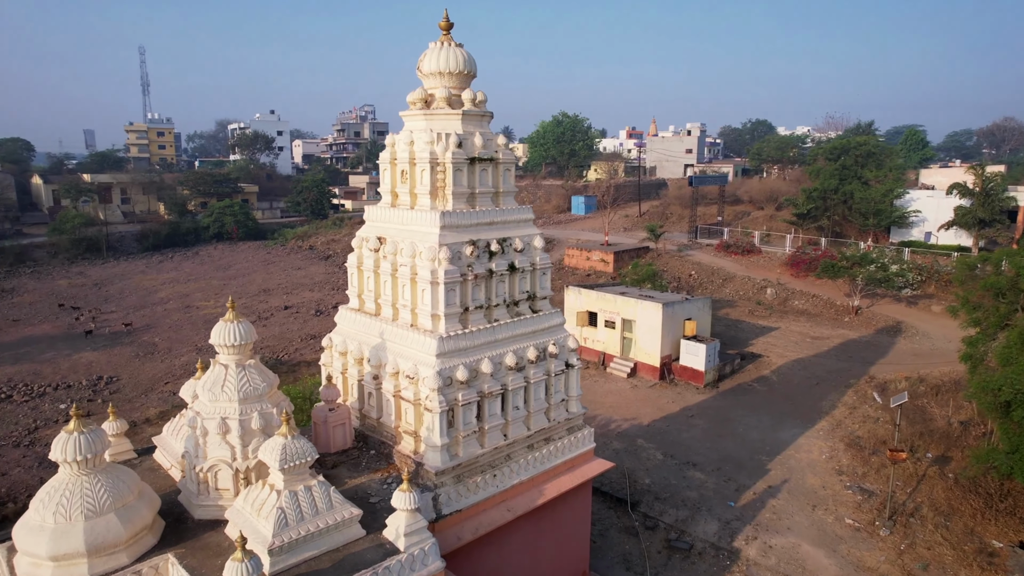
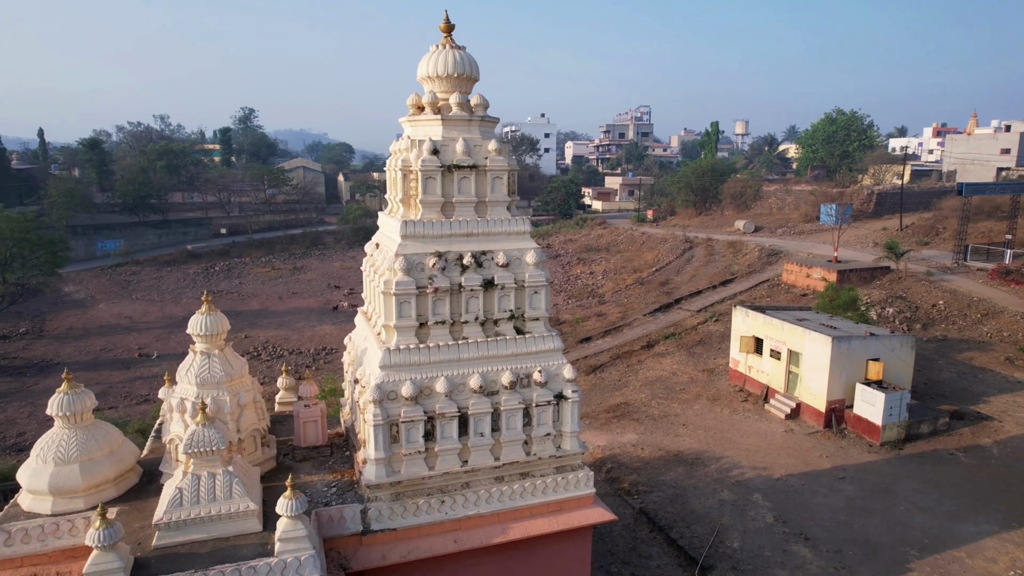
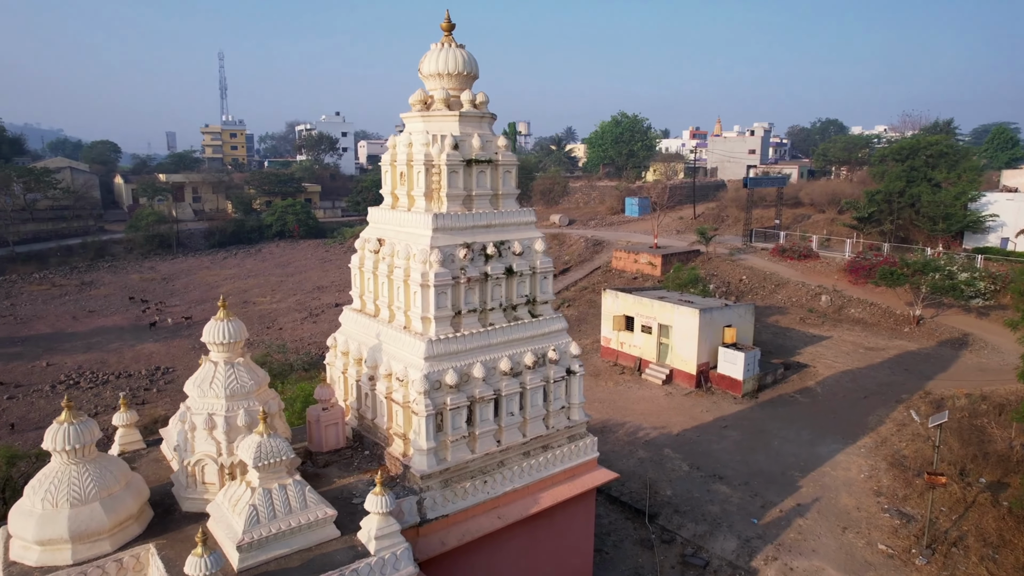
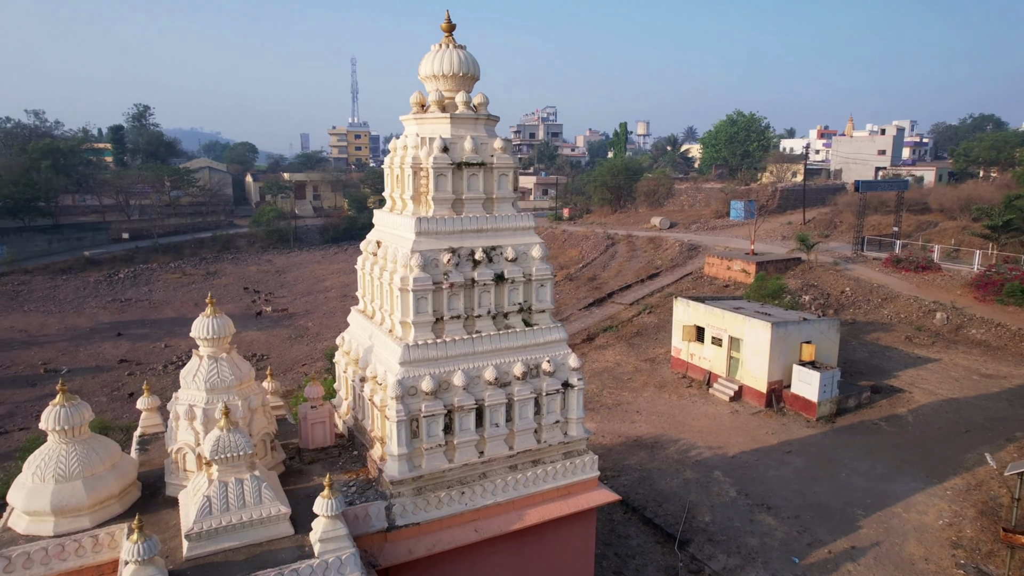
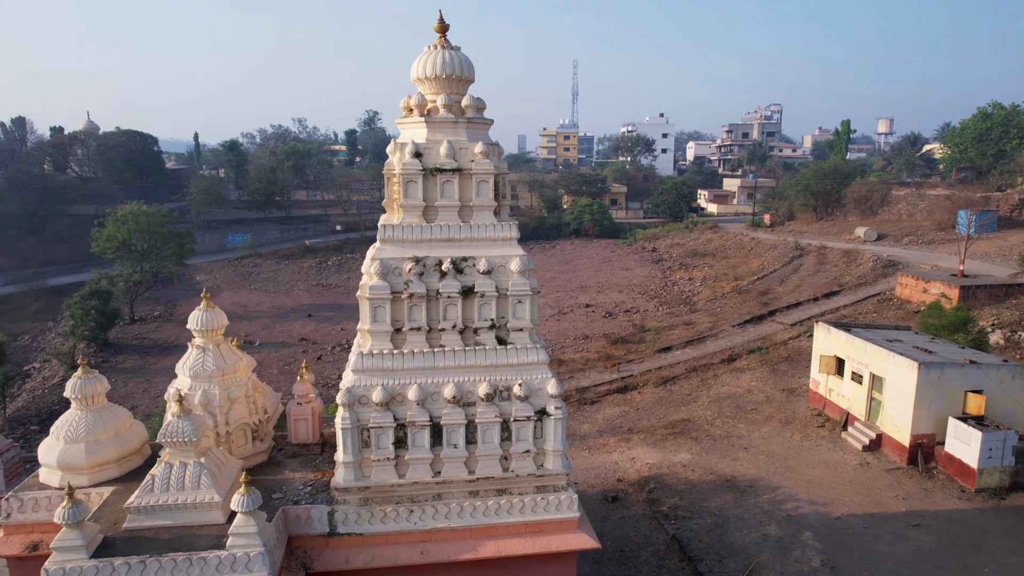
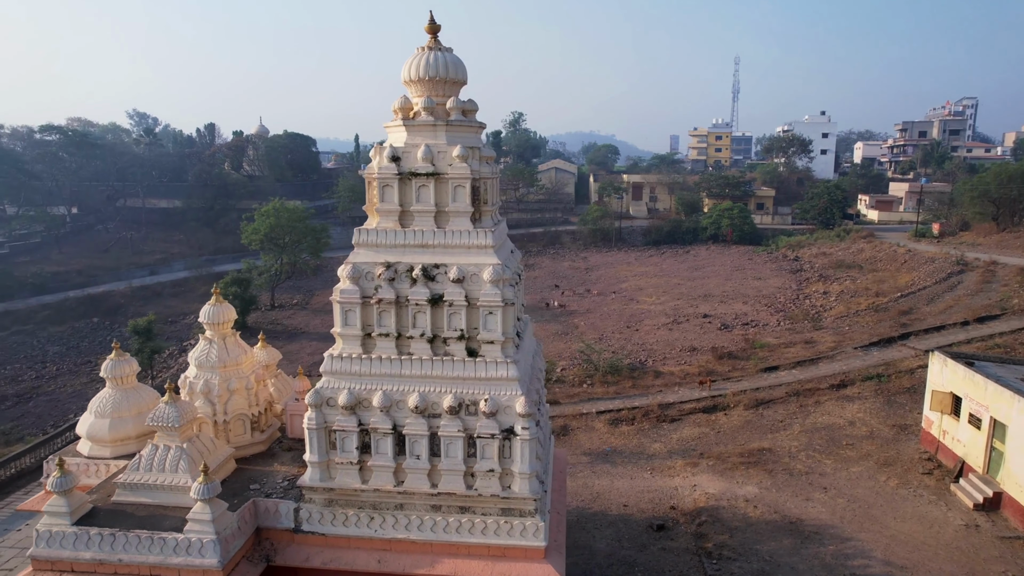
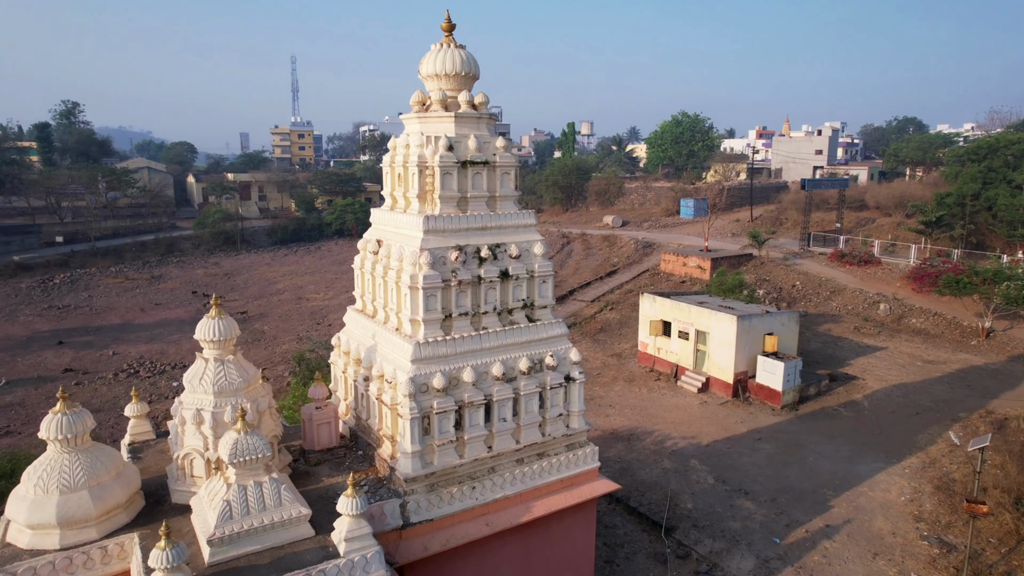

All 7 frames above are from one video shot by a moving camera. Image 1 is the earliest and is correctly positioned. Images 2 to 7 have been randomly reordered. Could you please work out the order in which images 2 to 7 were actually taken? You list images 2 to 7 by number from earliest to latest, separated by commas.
3, 7, 4, 2, 5, 6
